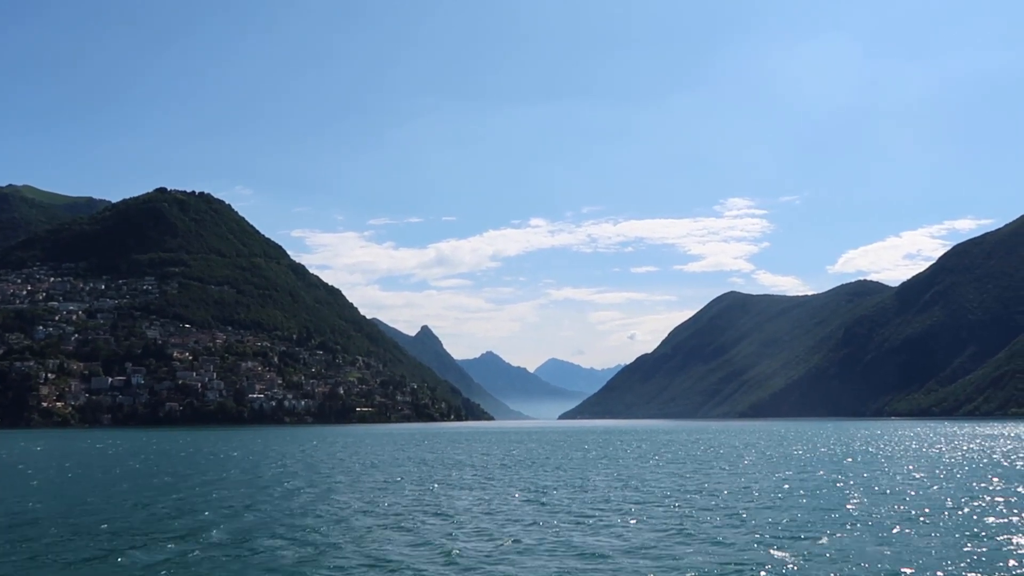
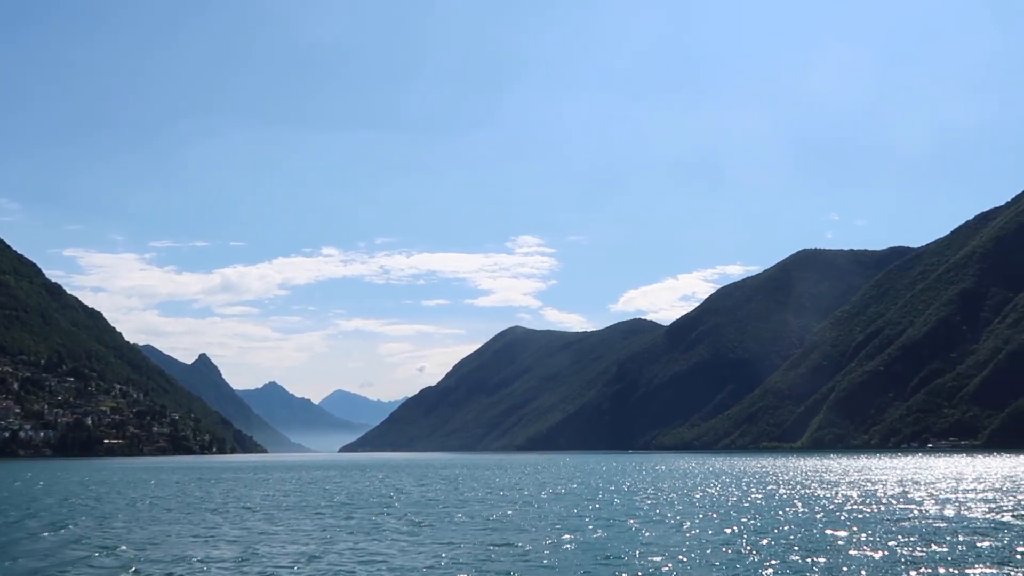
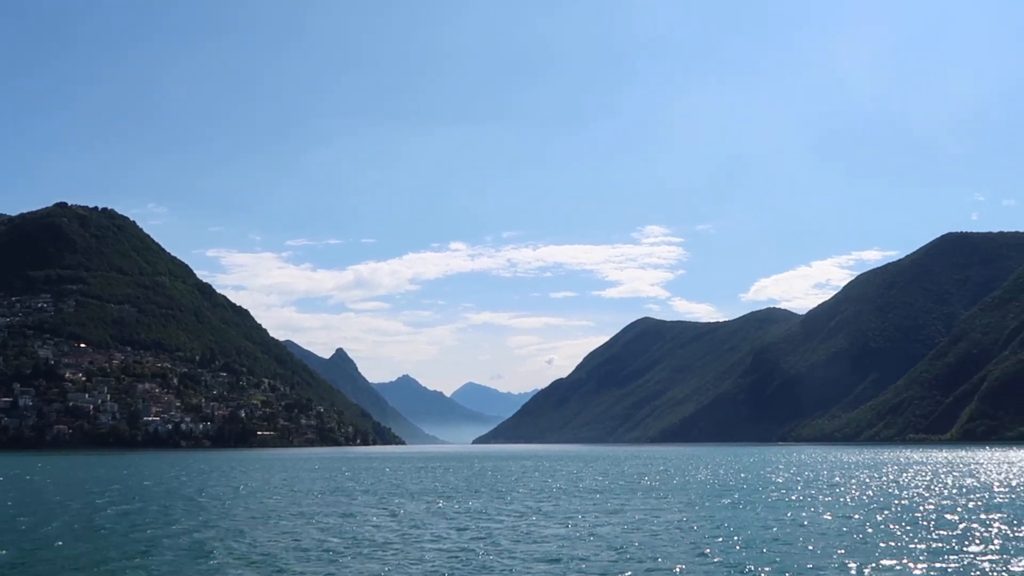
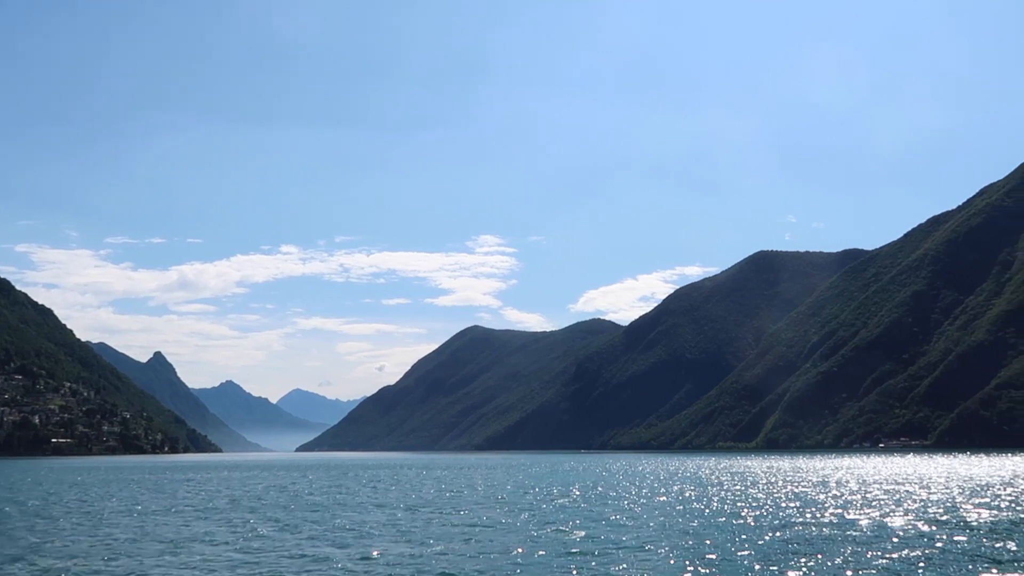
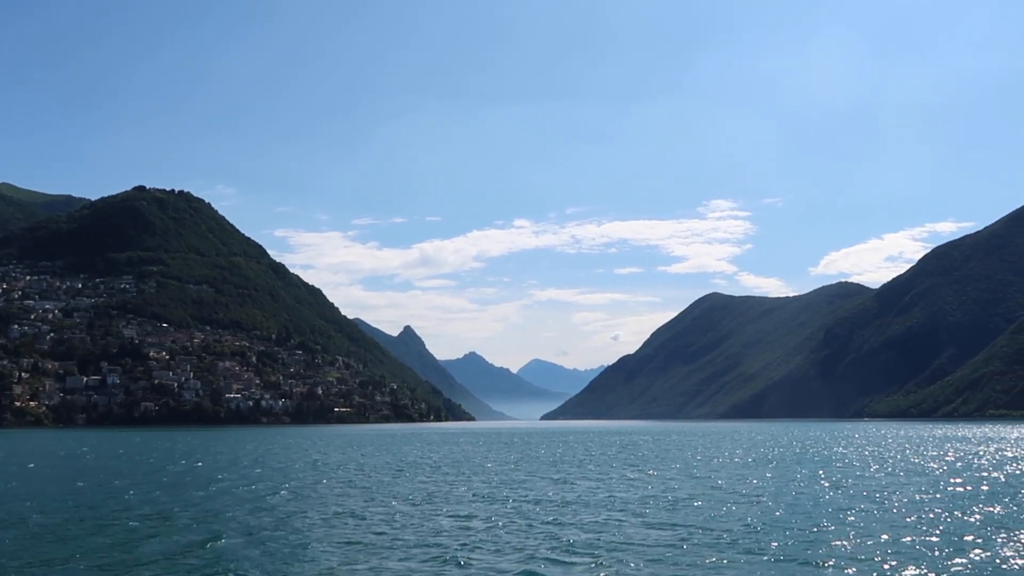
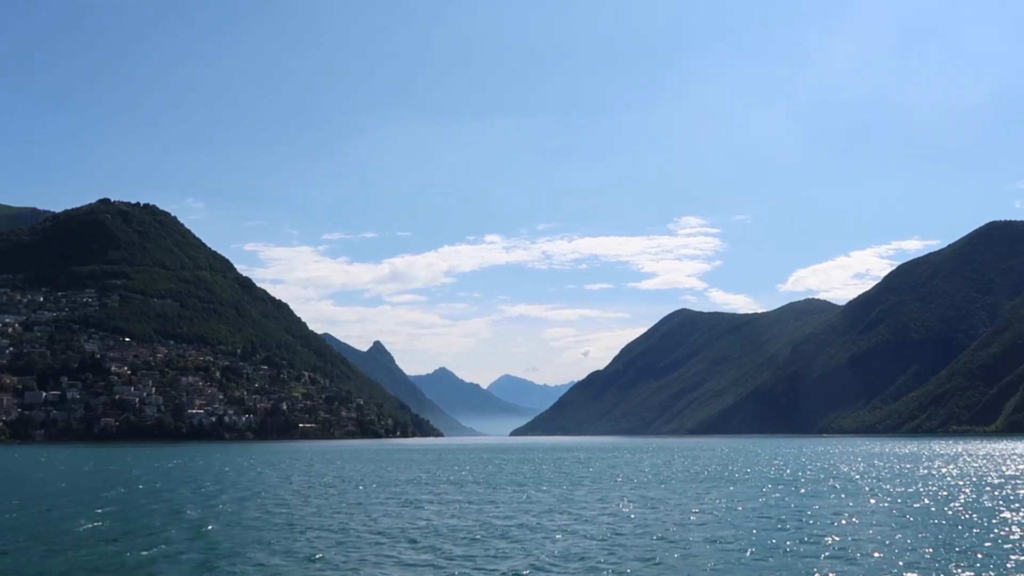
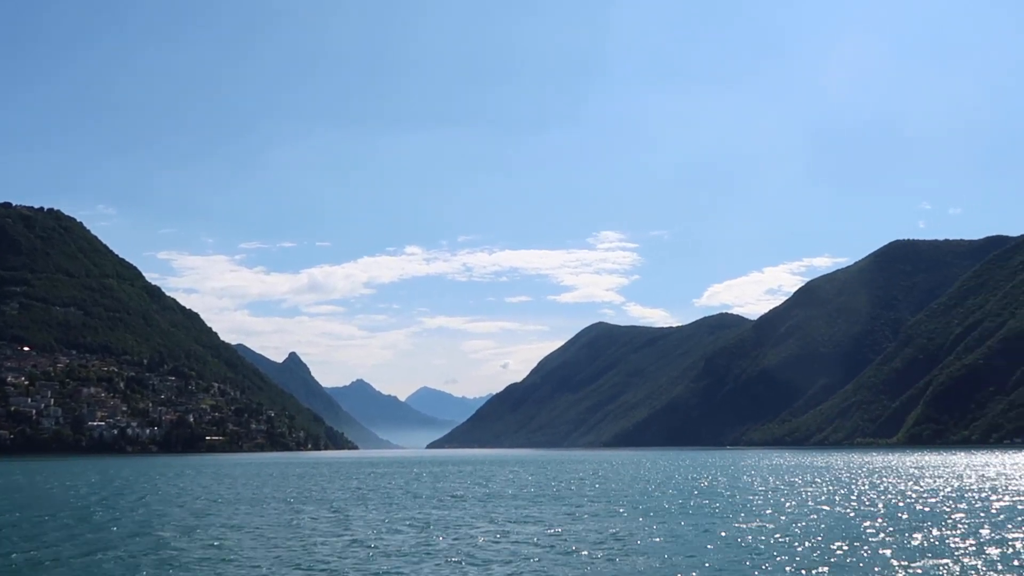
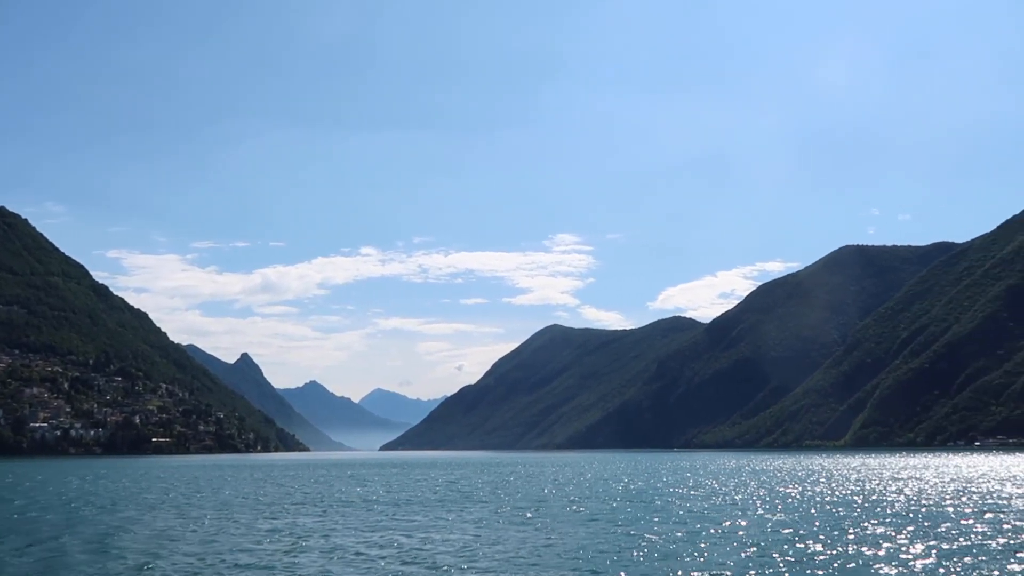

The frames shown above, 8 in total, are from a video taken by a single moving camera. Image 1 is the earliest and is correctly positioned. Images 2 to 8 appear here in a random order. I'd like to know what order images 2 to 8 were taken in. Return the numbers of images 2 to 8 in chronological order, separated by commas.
5, 6, 3, 7, 8, 2, 4
